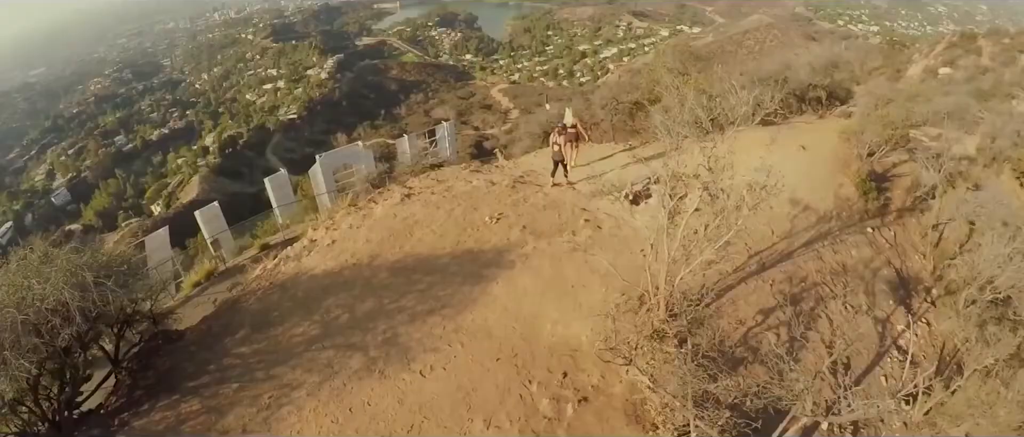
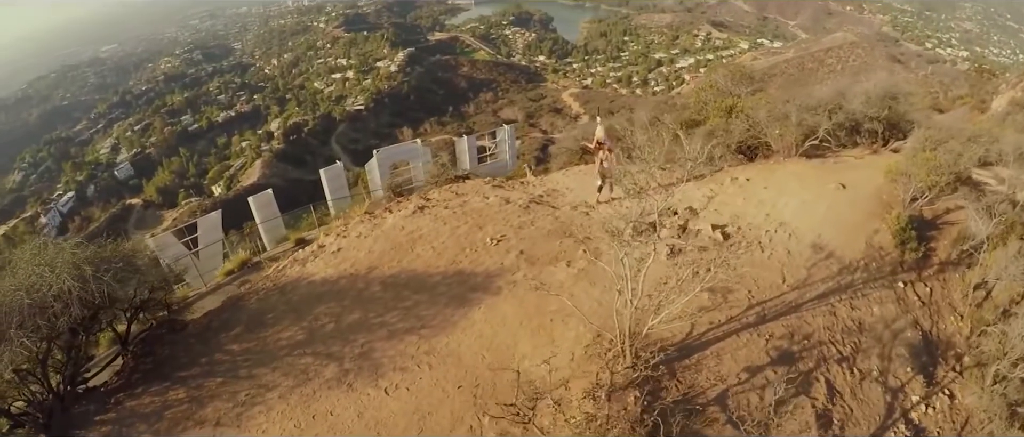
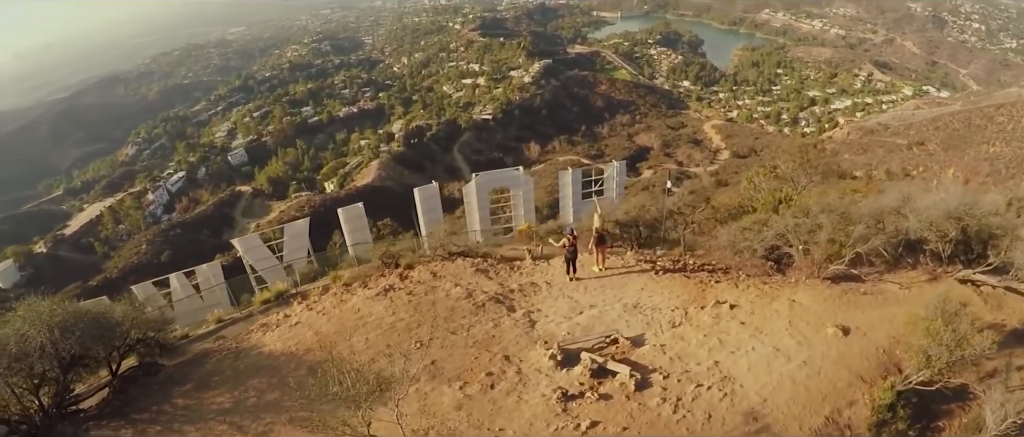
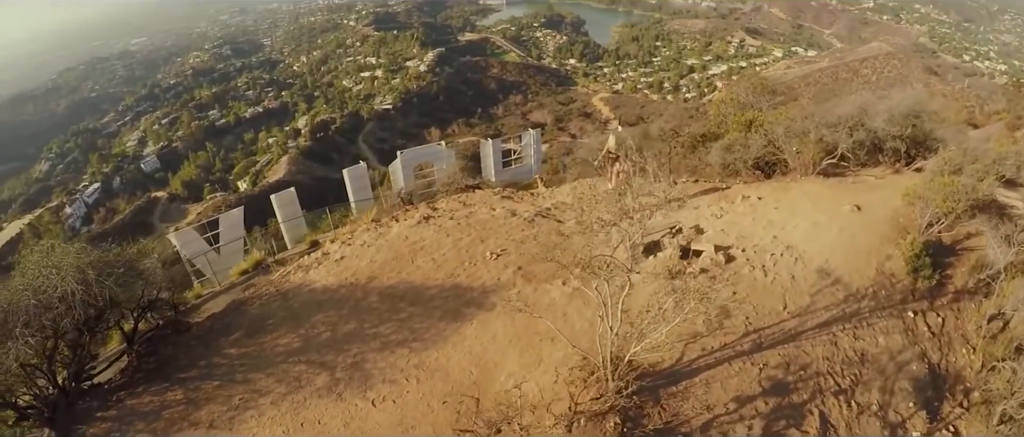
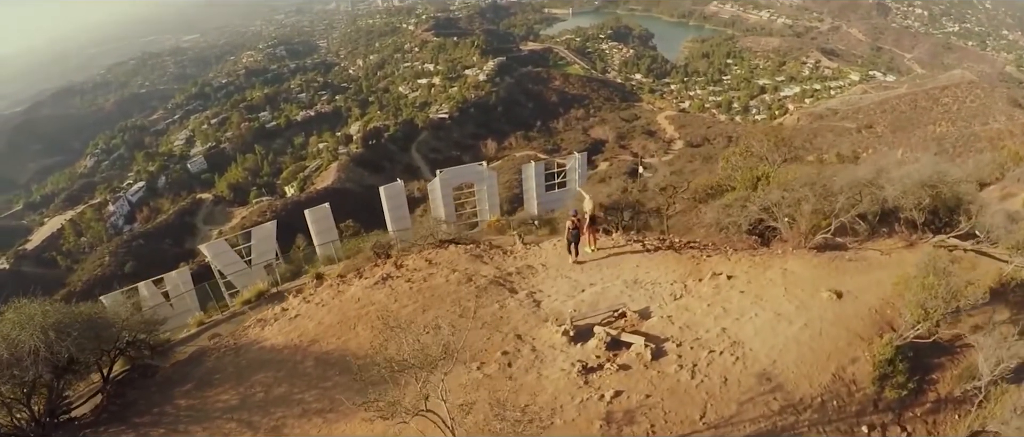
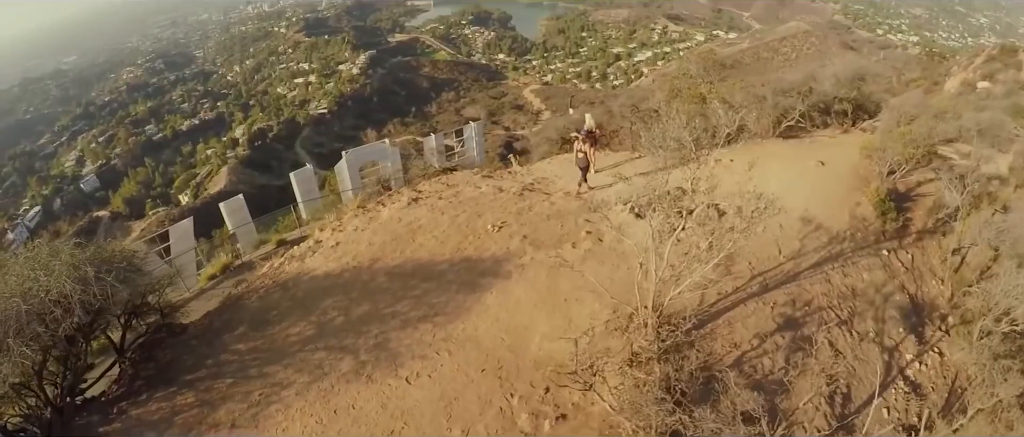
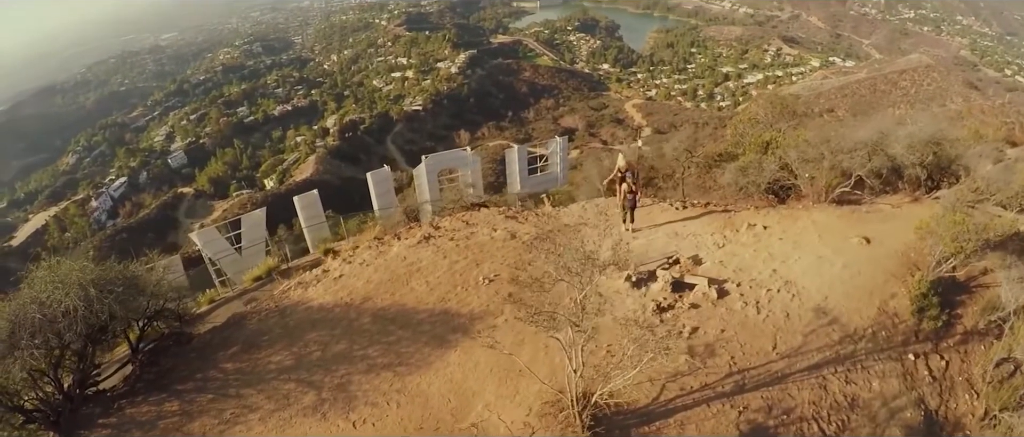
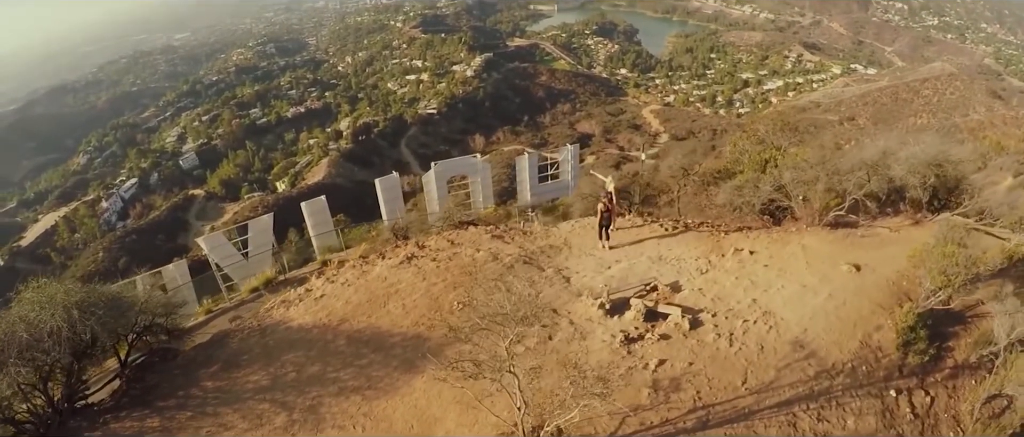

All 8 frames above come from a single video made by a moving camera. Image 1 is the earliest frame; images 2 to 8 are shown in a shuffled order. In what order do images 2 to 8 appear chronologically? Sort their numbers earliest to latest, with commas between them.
6, 2, 4, 7, 8, 5, 3
